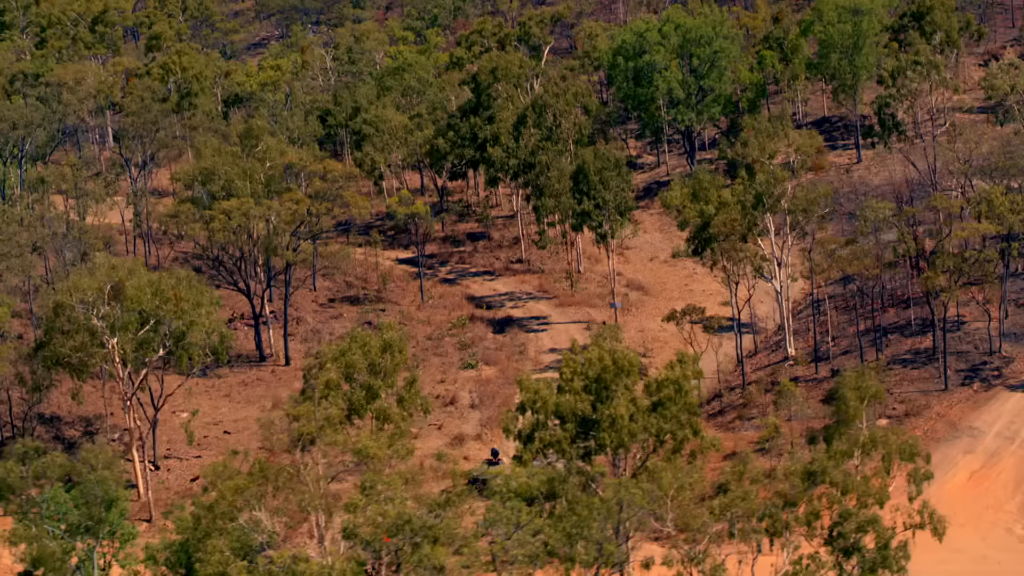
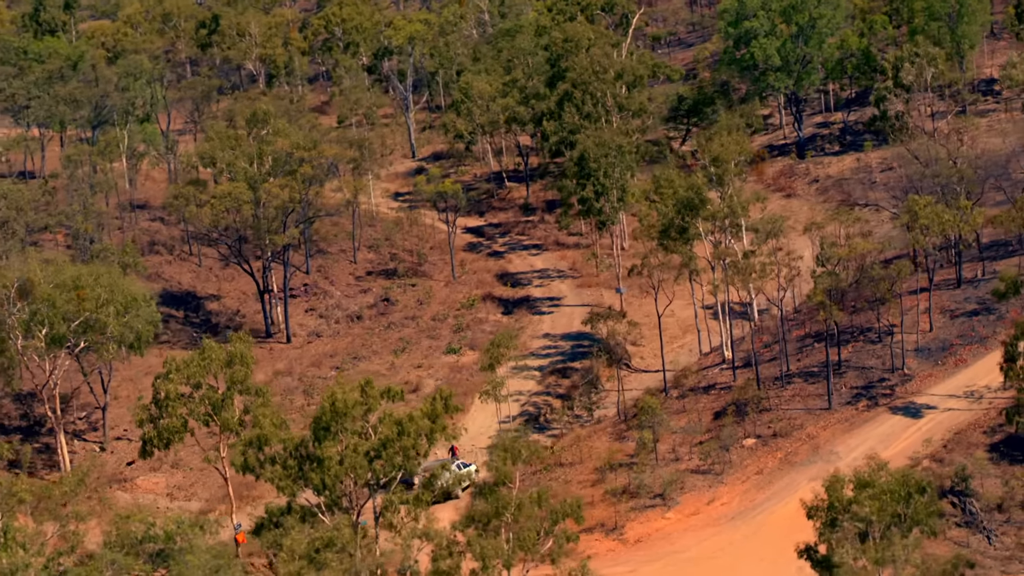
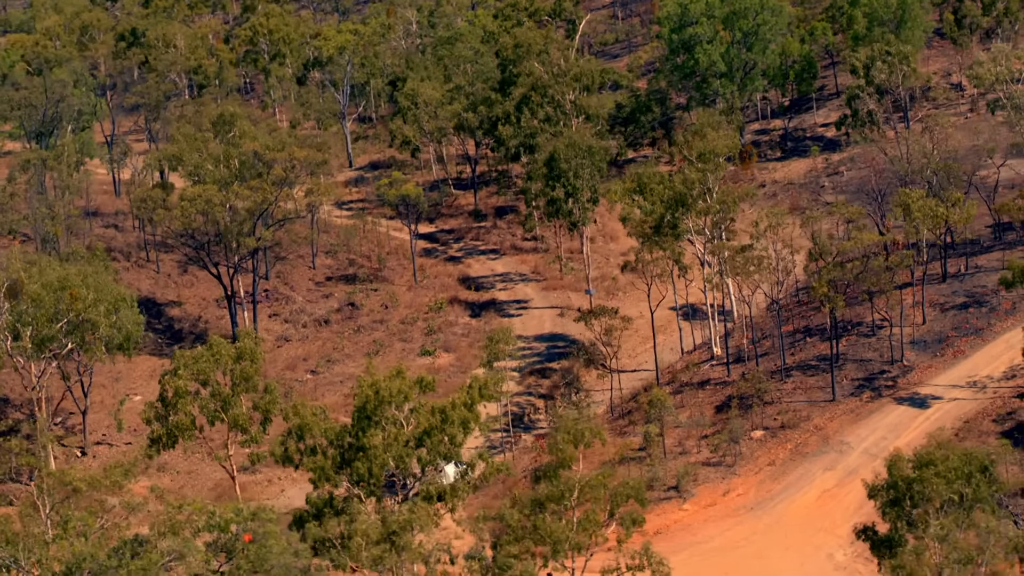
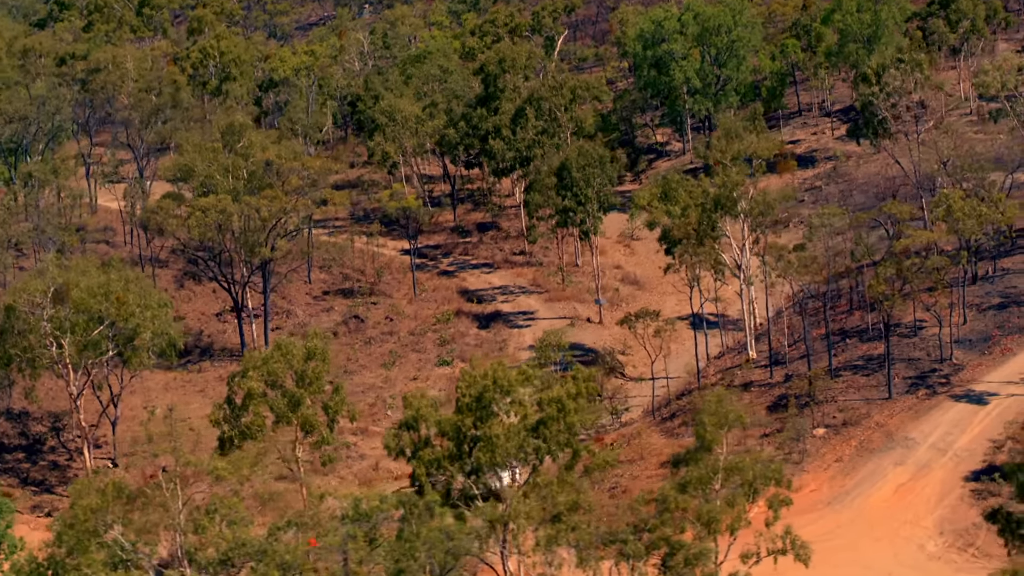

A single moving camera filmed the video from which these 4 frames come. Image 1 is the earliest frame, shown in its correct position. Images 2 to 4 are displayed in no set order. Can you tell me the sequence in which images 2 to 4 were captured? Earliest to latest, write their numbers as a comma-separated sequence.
4, 3, 2
